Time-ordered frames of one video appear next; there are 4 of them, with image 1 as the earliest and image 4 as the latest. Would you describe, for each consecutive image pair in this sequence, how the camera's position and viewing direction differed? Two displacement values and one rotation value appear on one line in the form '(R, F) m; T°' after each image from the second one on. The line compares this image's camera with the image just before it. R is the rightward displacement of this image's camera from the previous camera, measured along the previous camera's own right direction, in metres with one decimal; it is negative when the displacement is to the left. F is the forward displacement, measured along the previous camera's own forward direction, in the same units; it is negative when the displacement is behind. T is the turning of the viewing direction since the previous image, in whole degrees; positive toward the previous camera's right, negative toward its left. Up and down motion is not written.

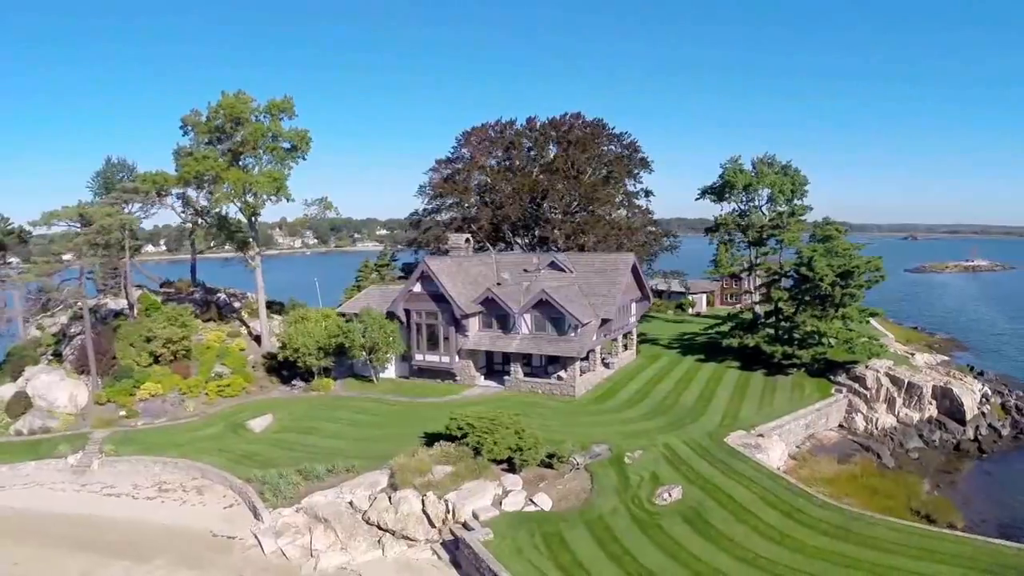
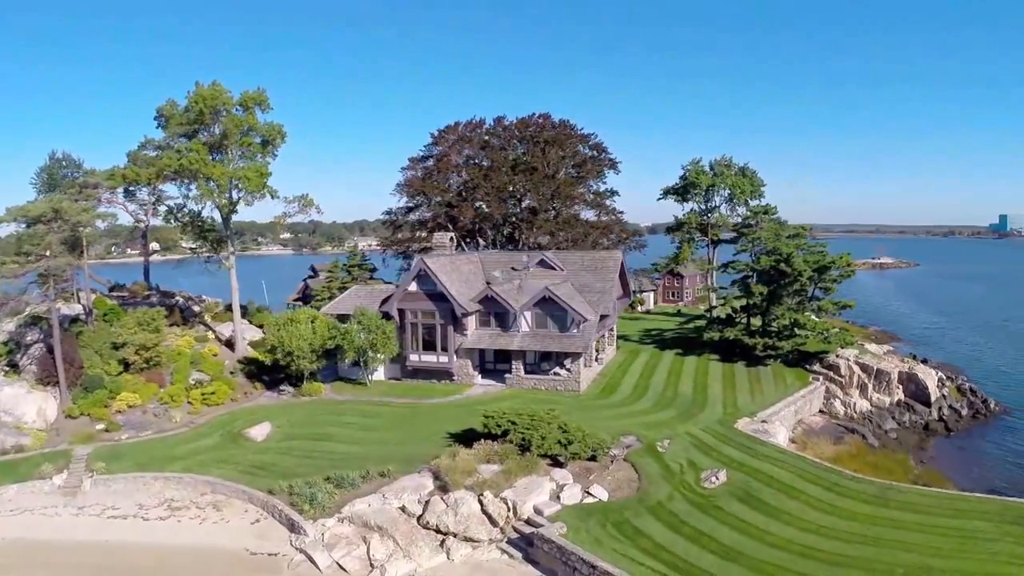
(-6.7, +0.6) m; +9°
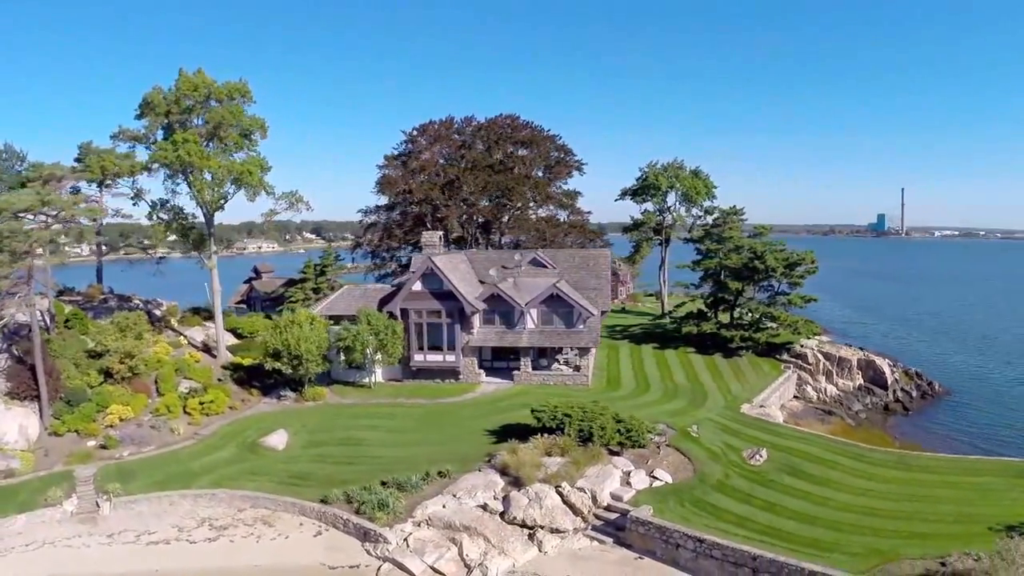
(-8.4, +0.6) m; +11°
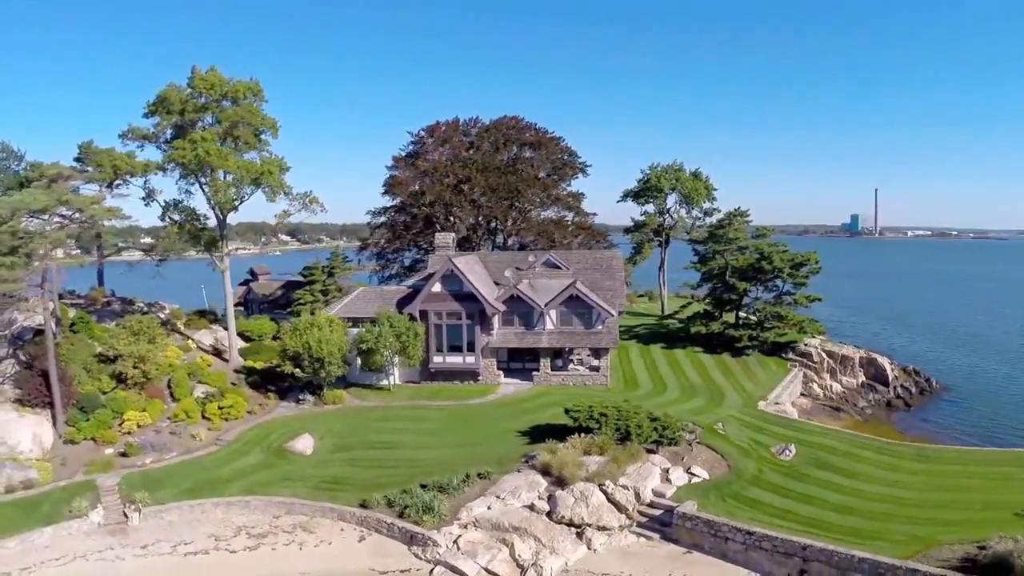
(-3.2, +0.2) m; +3°
